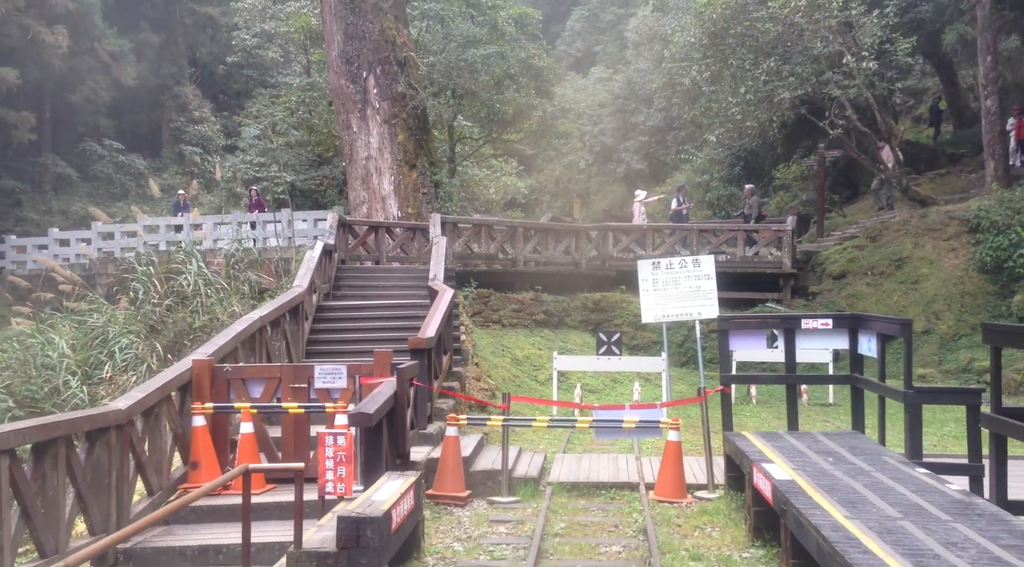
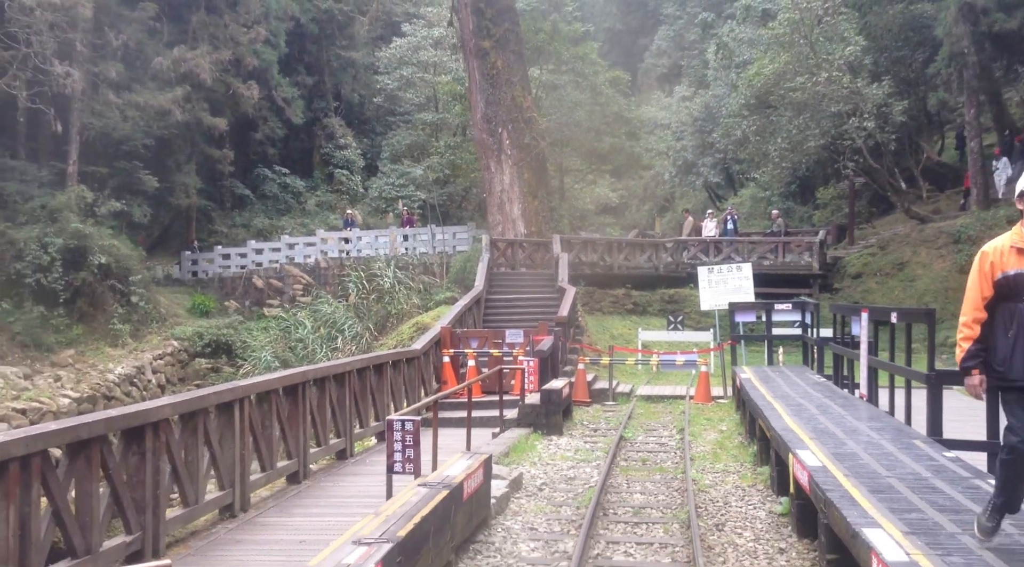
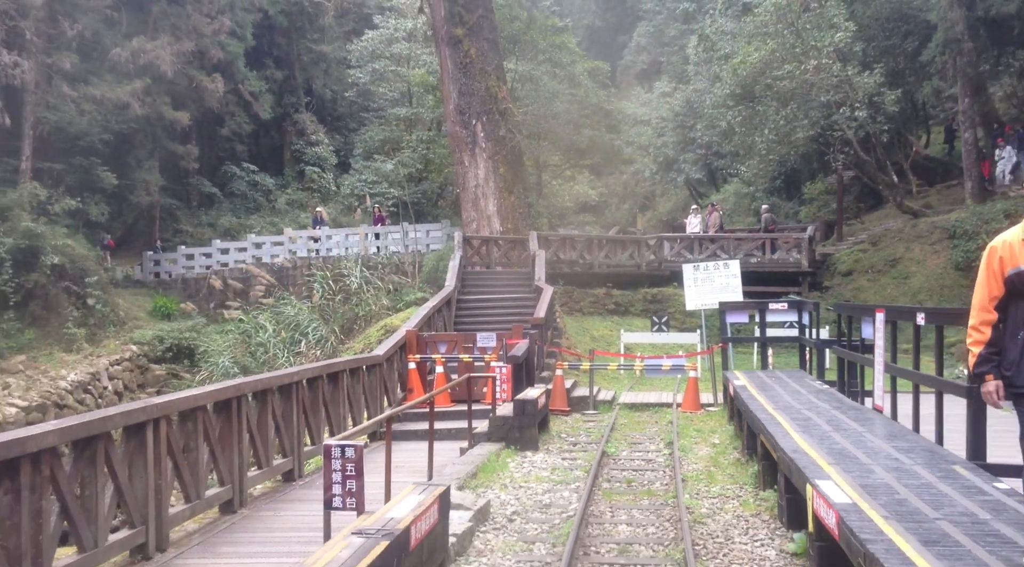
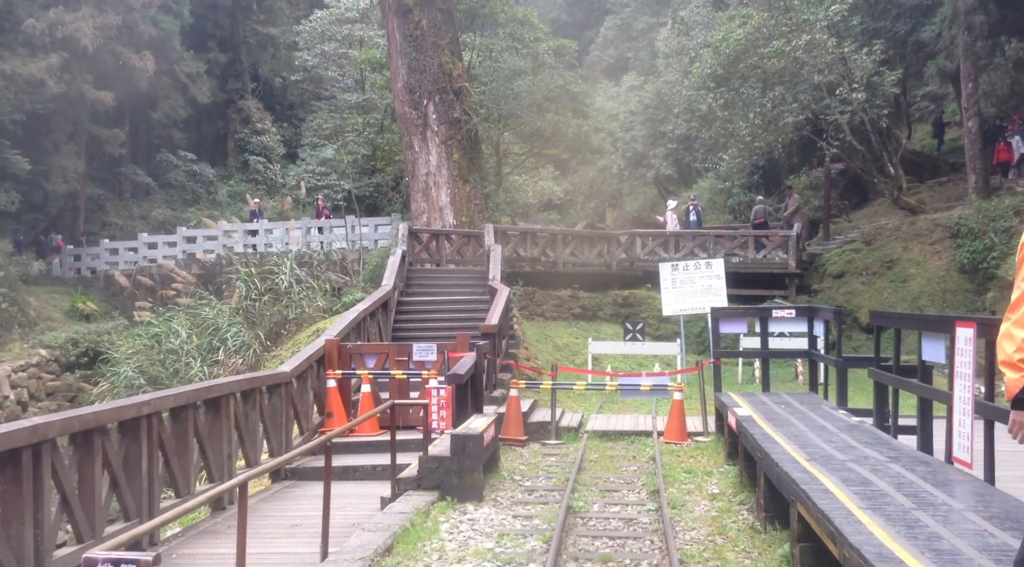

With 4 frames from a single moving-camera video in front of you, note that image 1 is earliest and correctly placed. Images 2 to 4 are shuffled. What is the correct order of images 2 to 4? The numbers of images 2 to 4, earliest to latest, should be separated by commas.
4, 3, 2
